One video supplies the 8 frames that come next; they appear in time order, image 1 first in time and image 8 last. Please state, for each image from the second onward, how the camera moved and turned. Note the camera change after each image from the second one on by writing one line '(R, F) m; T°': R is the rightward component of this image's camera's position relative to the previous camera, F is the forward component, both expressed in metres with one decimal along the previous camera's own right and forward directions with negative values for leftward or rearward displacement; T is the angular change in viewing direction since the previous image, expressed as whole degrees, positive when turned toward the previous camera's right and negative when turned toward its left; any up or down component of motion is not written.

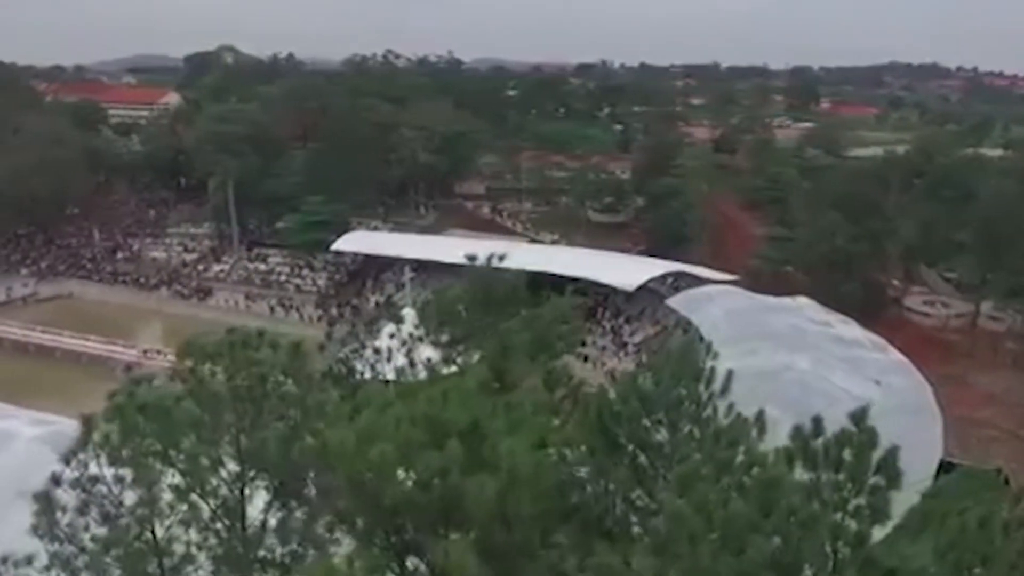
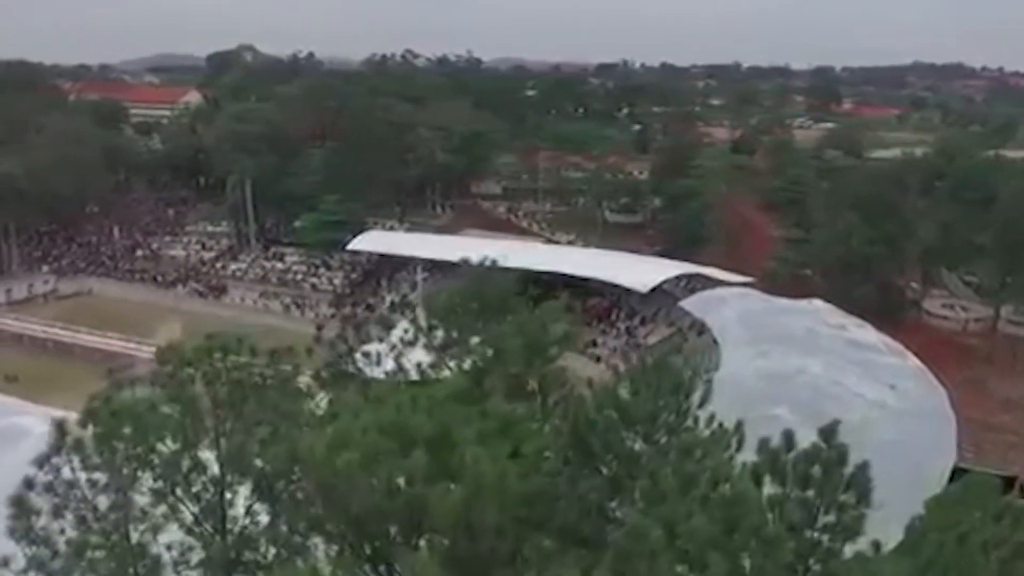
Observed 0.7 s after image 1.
(+0.3, 0.0) m; -1°
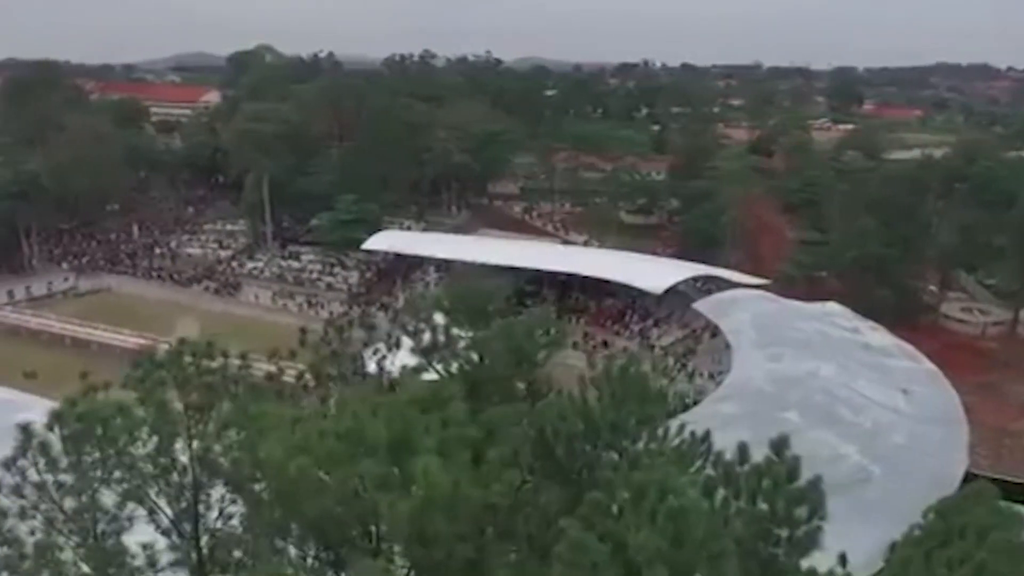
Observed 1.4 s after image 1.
(+0.4, 0.0) m; -1°
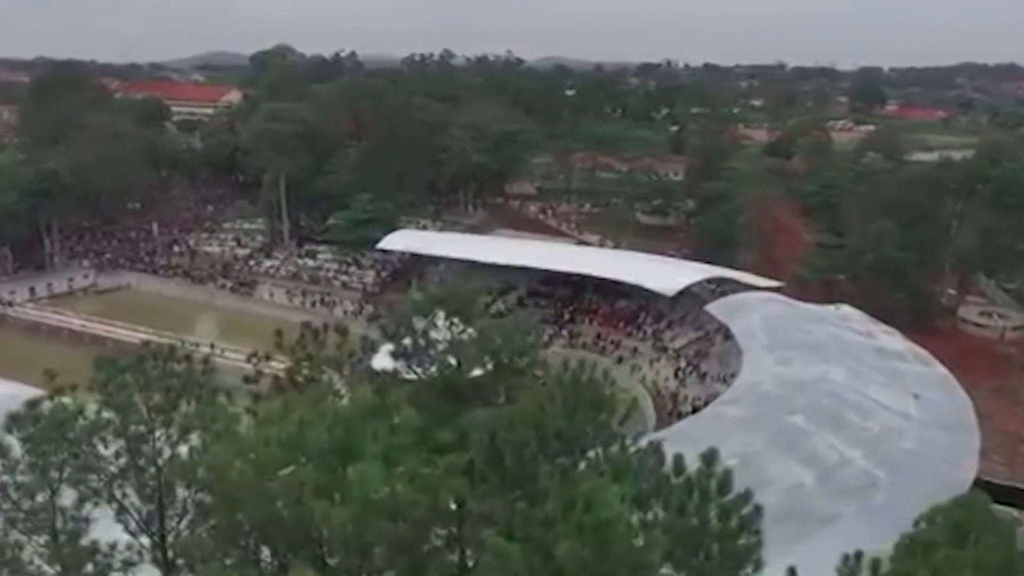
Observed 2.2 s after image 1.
(+0.5, 0.0) m; -2°
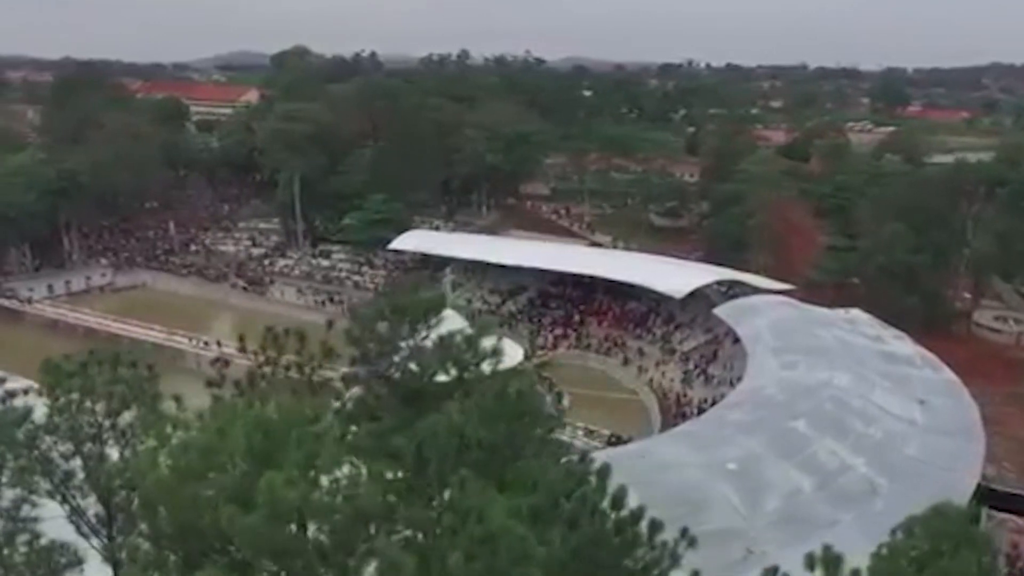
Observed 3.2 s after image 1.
(+0.6, 0.0) m; -2°
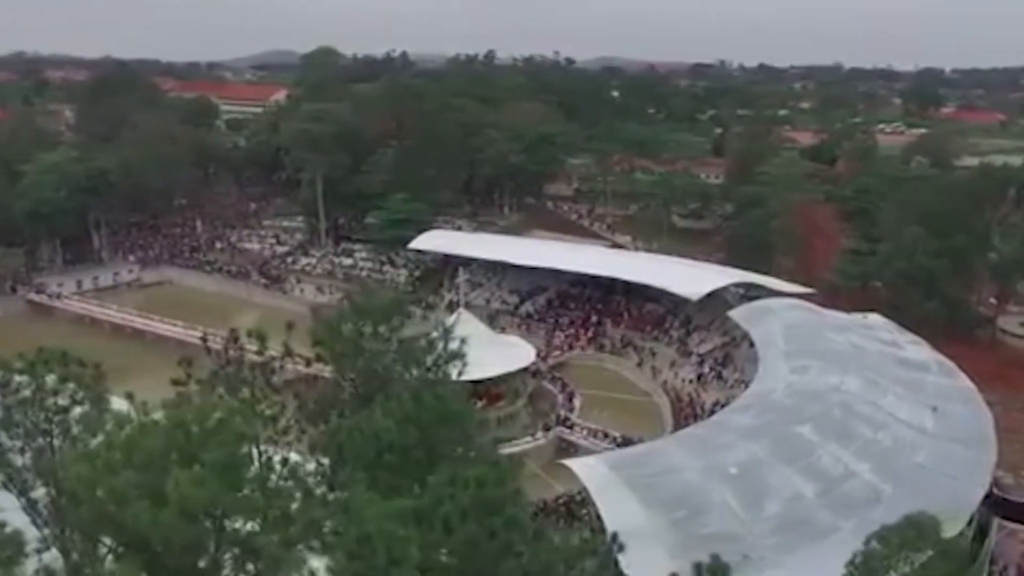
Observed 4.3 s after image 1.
(+0.8, -0.1) m; -2°
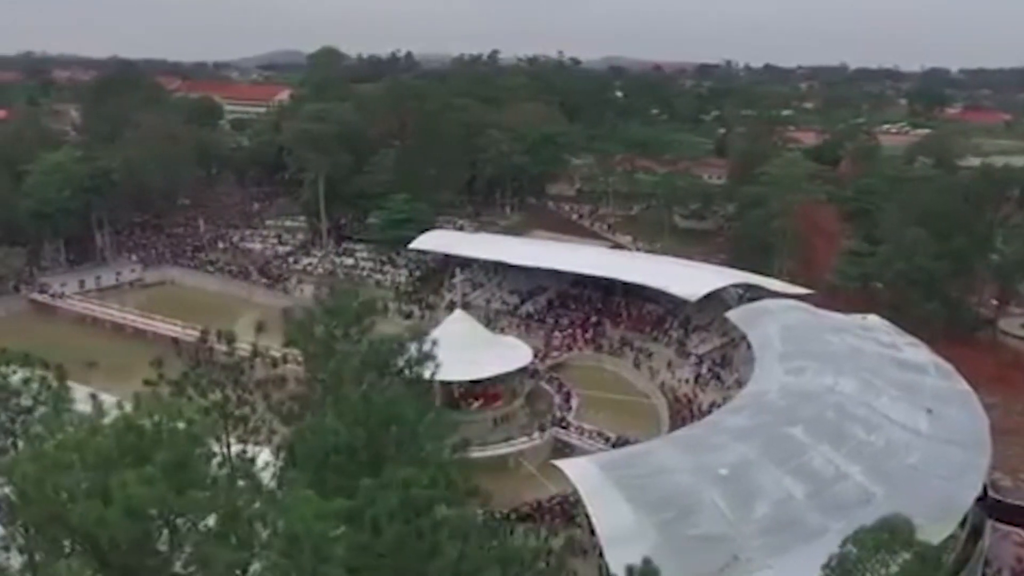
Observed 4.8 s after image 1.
(+0.4, 0.0) m; -1°
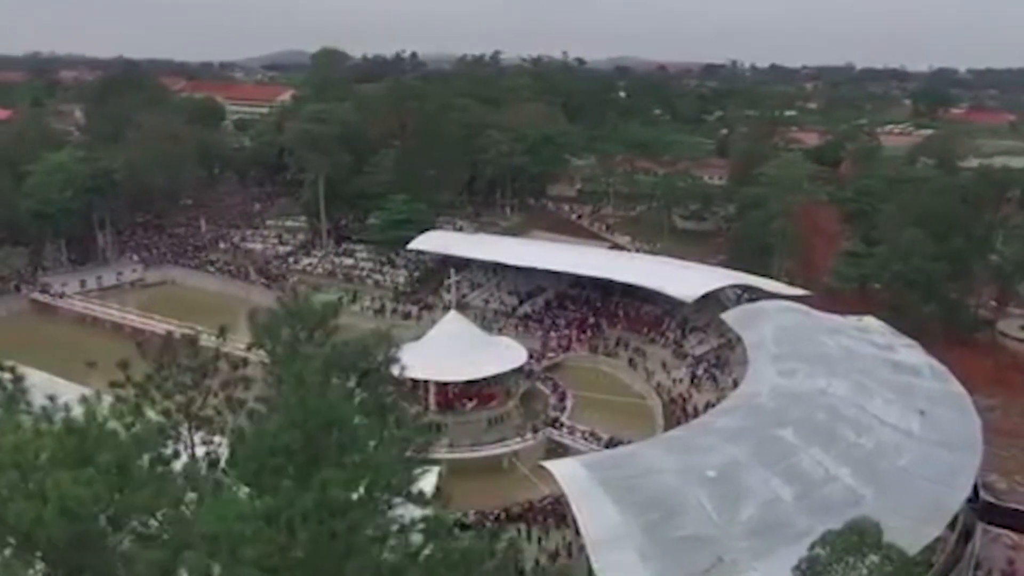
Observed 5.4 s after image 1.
(+0.5, 0.0) m; -1°
